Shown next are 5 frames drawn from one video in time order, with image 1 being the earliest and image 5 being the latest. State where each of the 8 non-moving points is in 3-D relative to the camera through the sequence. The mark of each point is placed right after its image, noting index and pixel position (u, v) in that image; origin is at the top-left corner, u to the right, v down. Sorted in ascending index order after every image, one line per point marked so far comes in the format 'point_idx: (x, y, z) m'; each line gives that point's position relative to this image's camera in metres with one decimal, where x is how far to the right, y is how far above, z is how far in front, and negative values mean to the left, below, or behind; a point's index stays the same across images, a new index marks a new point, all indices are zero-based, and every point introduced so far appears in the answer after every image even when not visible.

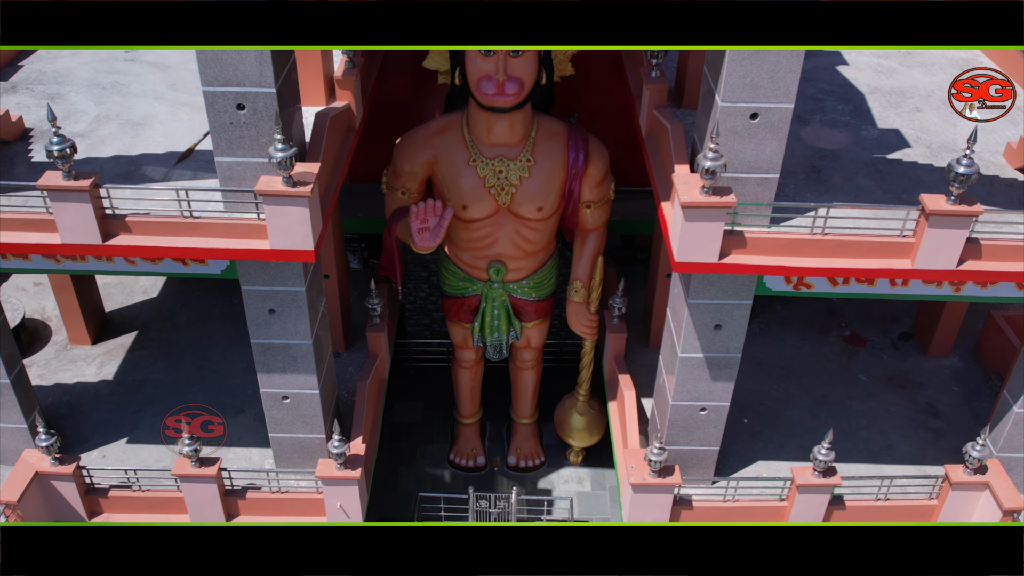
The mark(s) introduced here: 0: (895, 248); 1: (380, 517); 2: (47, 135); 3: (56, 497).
0: (+4.1, +0.5, +10.4) m
1: (-2.1, -3.7, +15.6) m
2: (-5.9, +2.0, +12.3) m
3: (-5.9, -2.7, +12.6) m
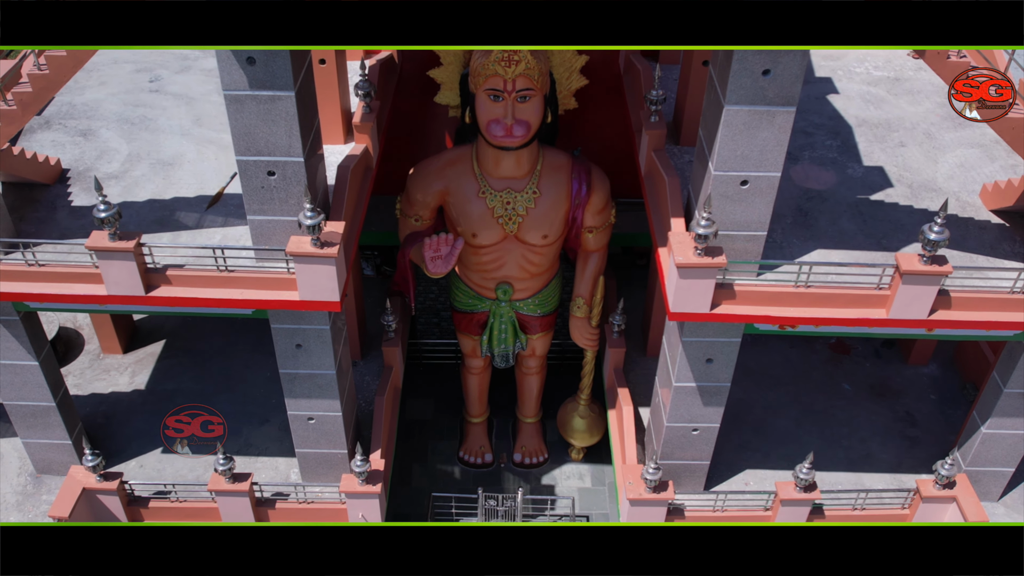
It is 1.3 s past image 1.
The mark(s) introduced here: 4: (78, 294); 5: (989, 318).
0: (+4.2, -0.1, +11.3) m
1: (-2.0, -3.9, +16.8) m
2: (-5.8, +1.5, +13.2) m
3: (-5.8, -3.1, +13.7) m
4: (-5.1, -0.1, +11.4) m
5: (+5.6, -0.4, +11.4) m
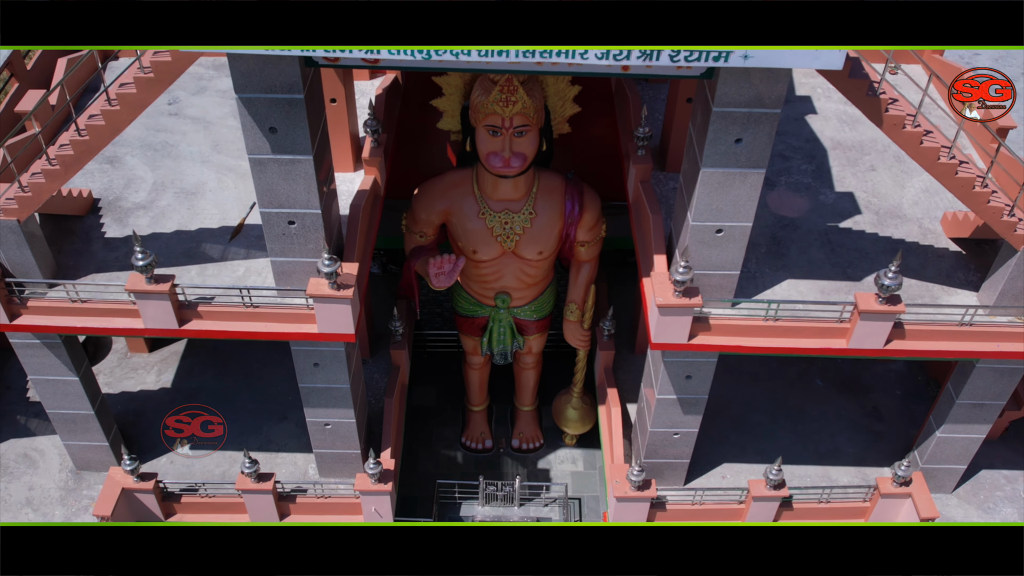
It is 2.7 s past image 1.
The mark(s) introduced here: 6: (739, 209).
0: (+4.2, -0.6, +12.6) m
1: (-2.0, -4.0, +18.3) m
2: (-5.9, +1.2, +14.3) m
3: (-5.8, -3.4, +15.2) m
4: (-5.1, -0.5, +12.6) m
5: (+5.6, -0.8, +12.7) m
6: (+2.8, +1.0, +11.8) m
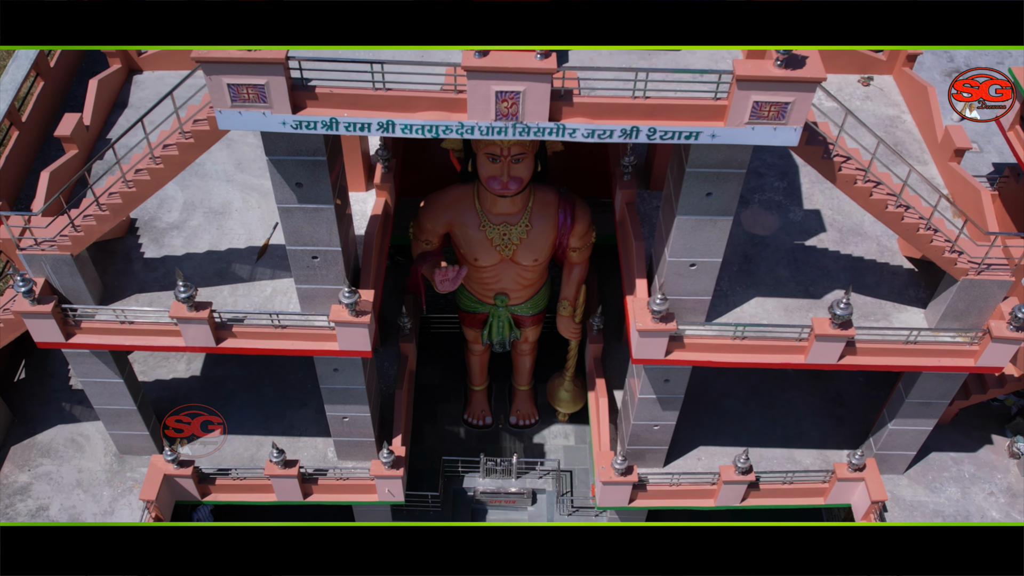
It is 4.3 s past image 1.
0: (+4.1, -0.9, +14.2) m
1: (-2.1, -3.8, +20.2) m
2: (-5.9, +1.0, +15.8) m
3: (-5.9, -3.5, +17.1) m
4: (-5.2, -0.8, +14.3) m
5: (+5.6, -1.1, +14.4) m
6: (+2.7, +0.6, +13.3) m
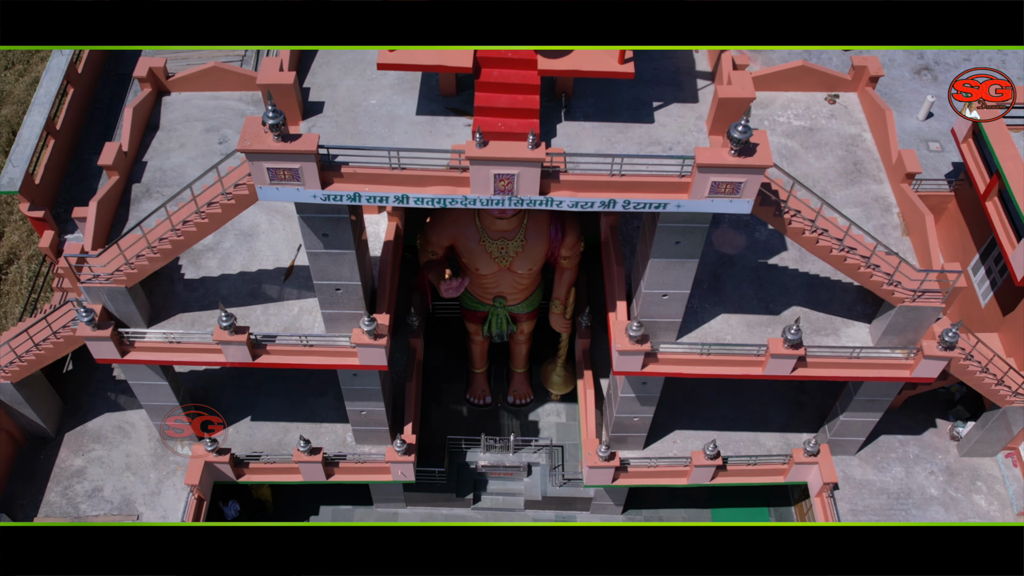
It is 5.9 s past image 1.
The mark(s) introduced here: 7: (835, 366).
0: (+4.1, -1.3, +16.4) m
1: (-2.1, -3.7, +22.6) m
2: (-6.0, +0.7, +17.8) m
3: (-5.9, -3.7, +19.5) m
4: (-5.2, -1.3, +16.4) m
5: (+5.5, -1.5, +16.6) m
6: (+2.7, +0.1, +15.4) m
7: (+5.5, -1.3, +16.5) m
